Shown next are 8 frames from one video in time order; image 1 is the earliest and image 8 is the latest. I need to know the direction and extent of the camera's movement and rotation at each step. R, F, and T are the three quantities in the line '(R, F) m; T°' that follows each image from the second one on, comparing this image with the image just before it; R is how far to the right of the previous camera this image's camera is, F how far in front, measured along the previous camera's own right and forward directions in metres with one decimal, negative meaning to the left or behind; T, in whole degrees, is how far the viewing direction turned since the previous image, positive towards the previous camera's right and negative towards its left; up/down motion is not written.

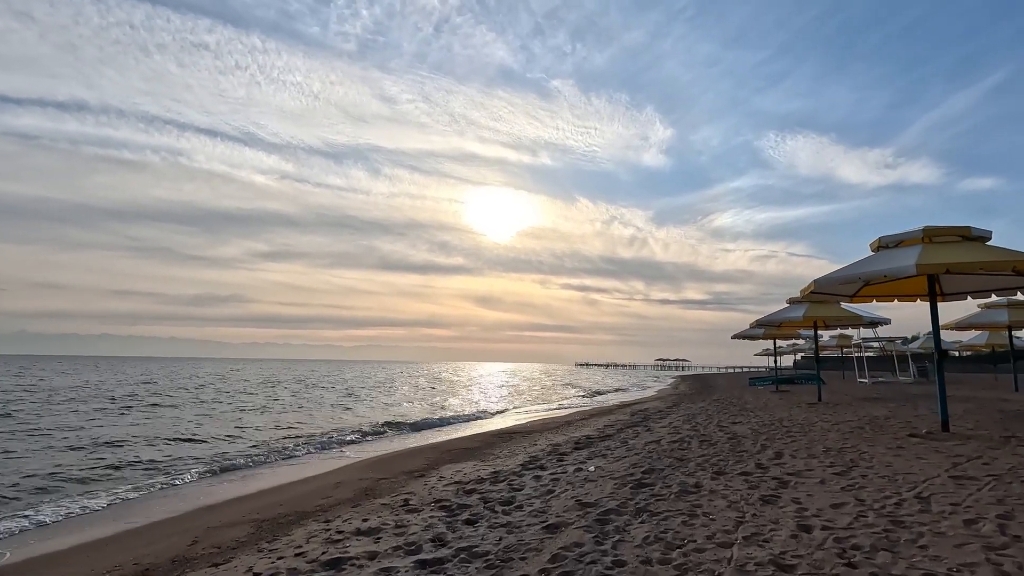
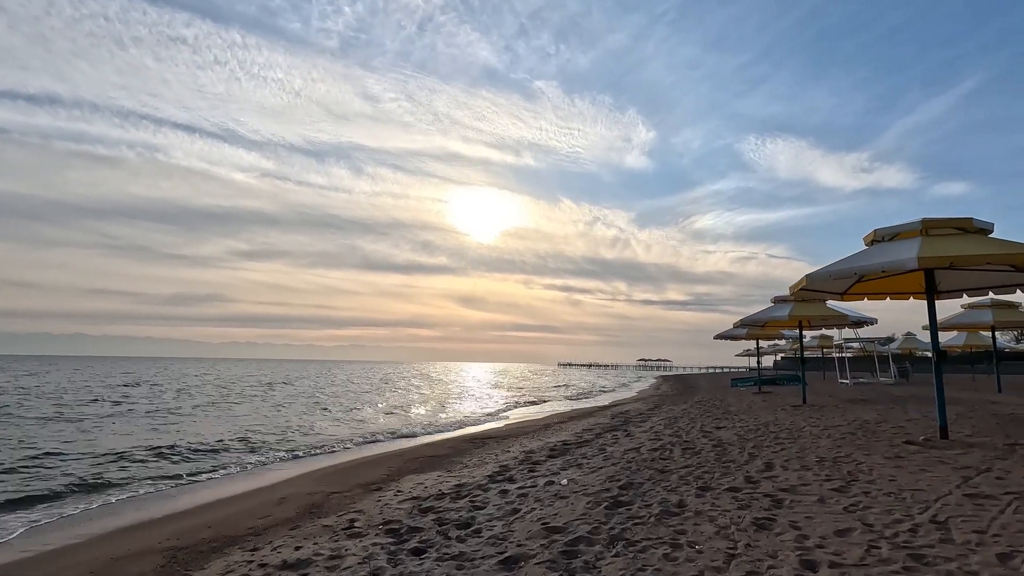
(+0.2, +0.7) m; +2°
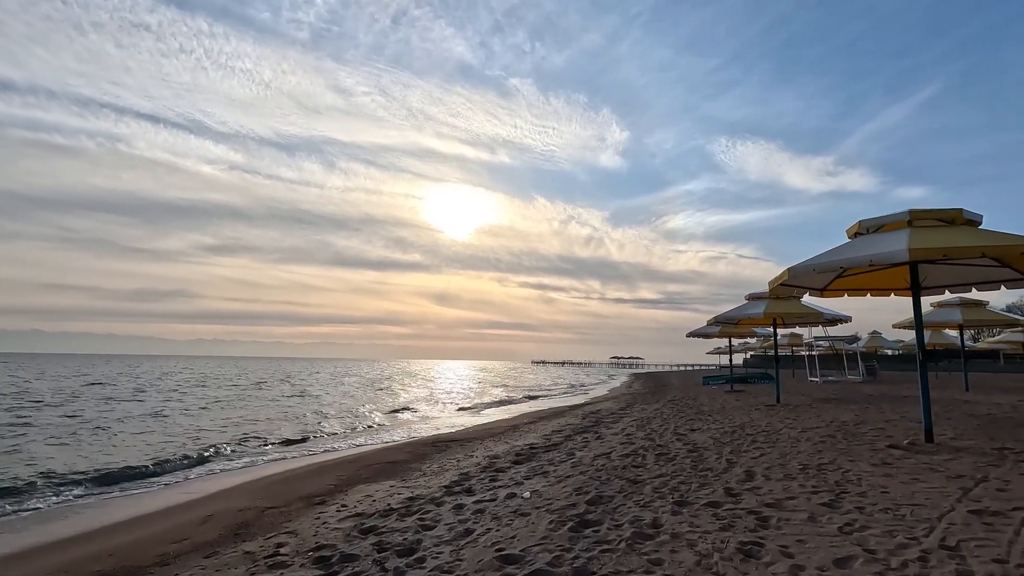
(+0.2, +0.7) m; +3°
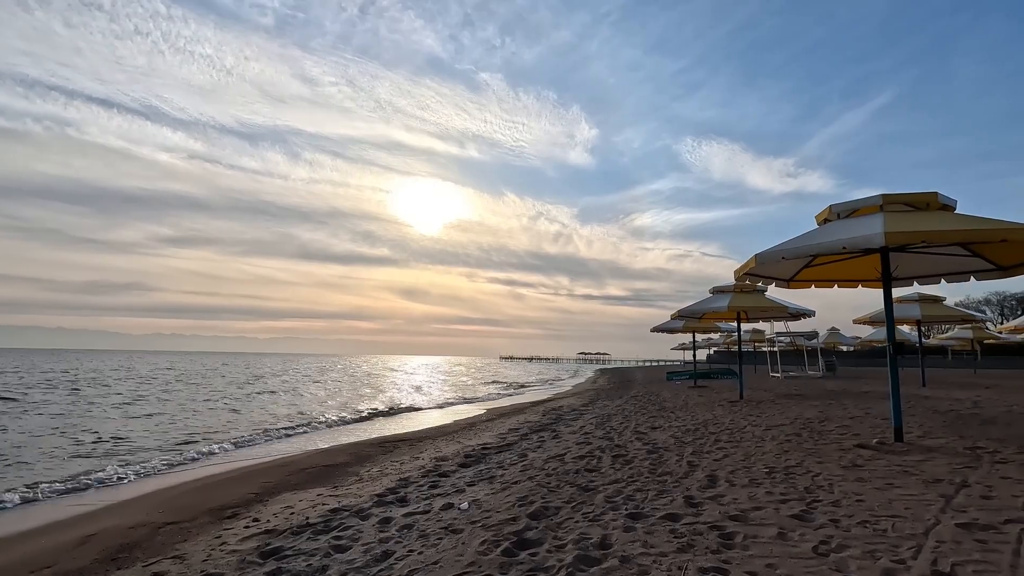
(+0.3, +0.7) m; +3°
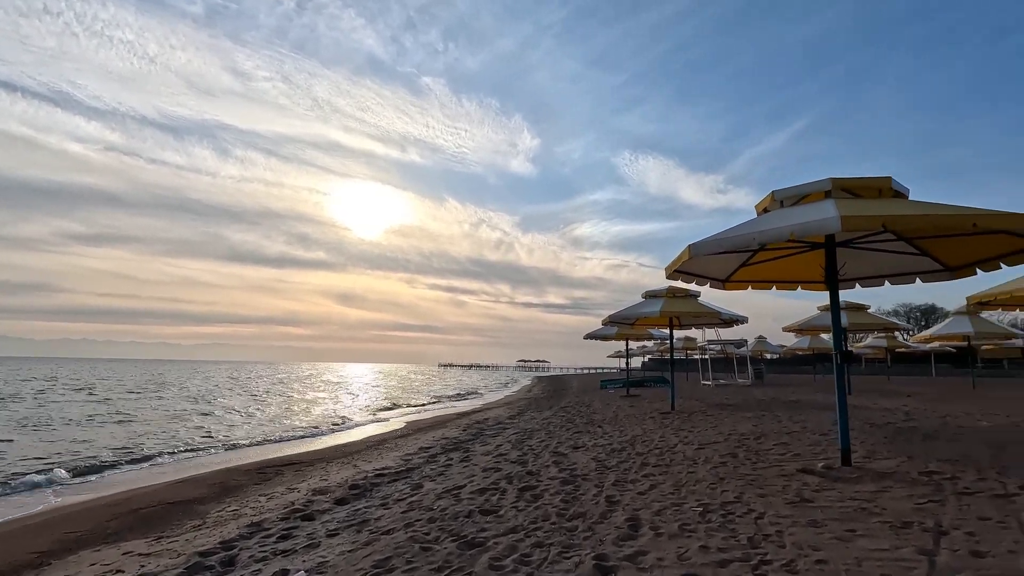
(+0.6, +1.3) m; +6°
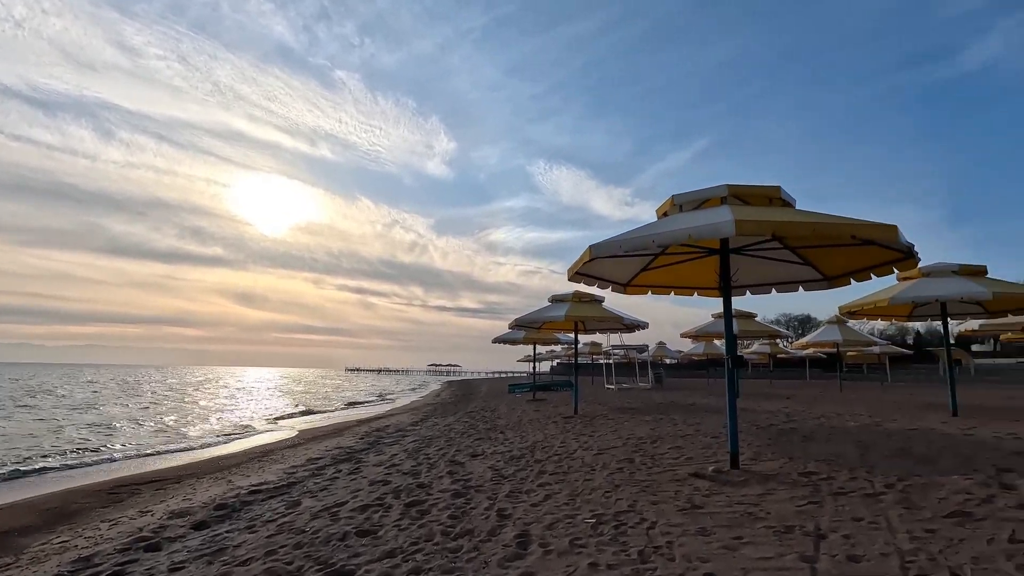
(+0.2, +0.4) m; +9°
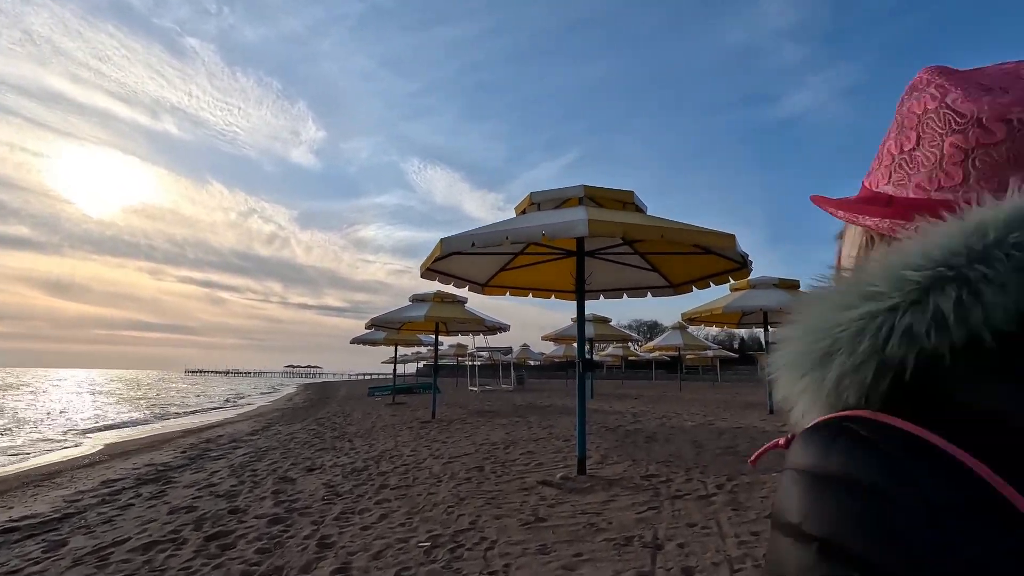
(+0.3, +0.4) m; +14°
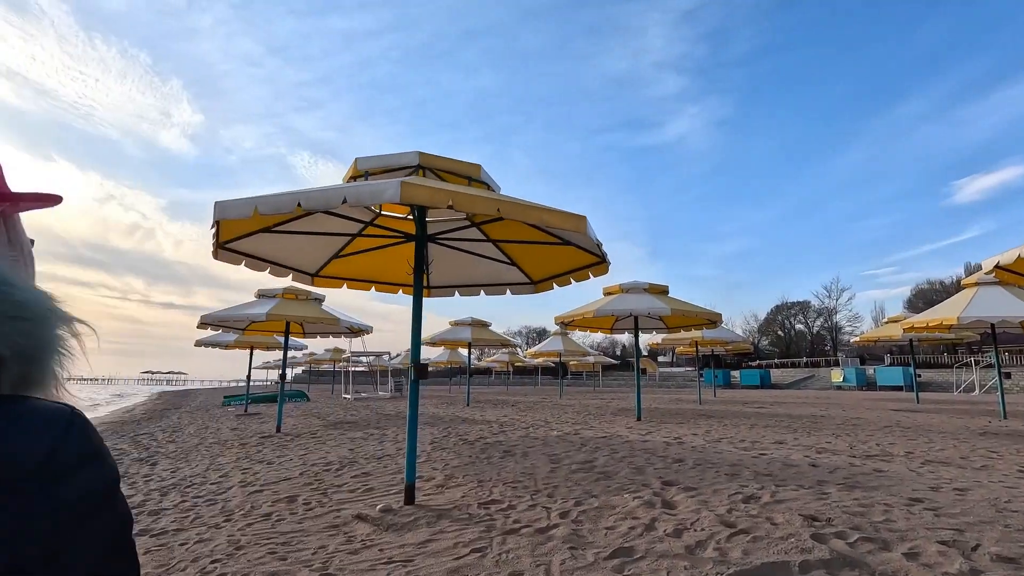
(+0.7, +0.9) m; +11°
